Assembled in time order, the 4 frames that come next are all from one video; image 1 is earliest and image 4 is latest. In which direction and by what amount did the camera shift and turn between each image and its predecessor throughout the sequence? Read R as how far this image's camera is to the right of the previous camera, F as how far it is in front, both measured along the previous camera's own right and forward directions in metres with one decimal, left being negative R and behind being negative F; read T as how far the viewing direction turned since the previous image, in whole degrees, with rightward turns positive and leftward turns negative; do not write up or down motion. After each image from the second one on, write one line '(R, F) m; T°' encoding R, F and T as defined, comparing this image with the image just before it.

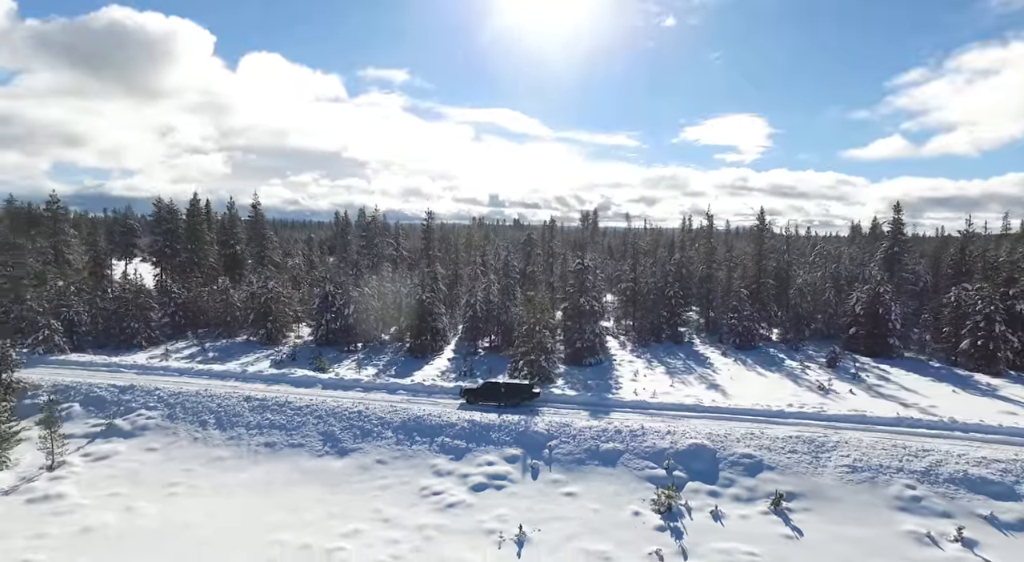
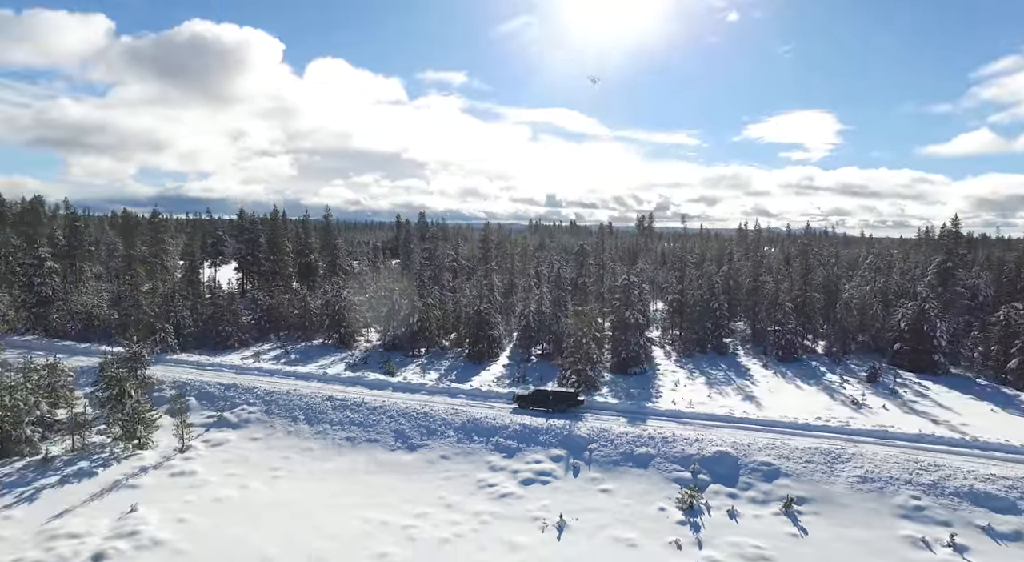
(+0.4, -3.2) m; -6°
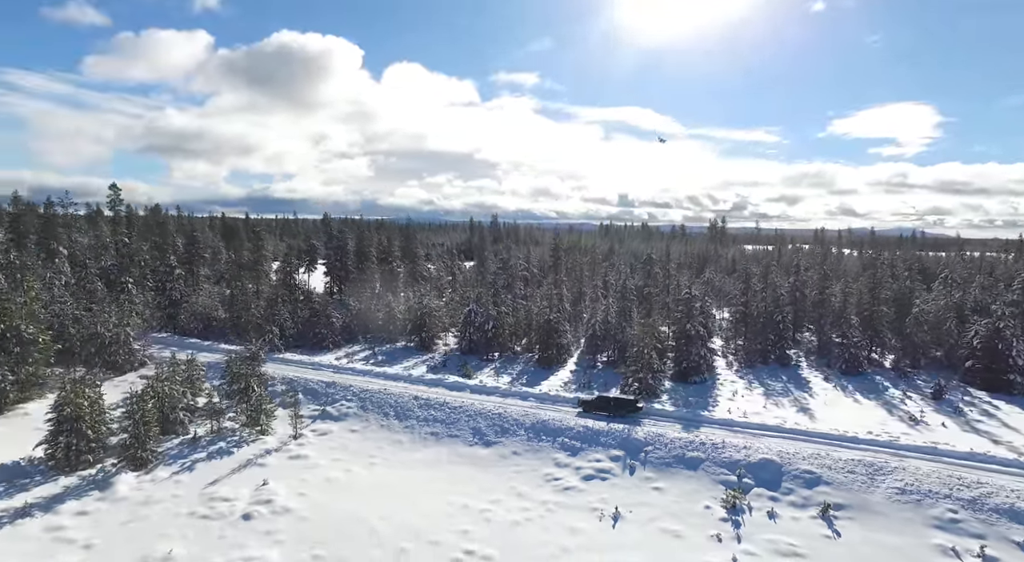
(+0.2, -3.4) m; -7°
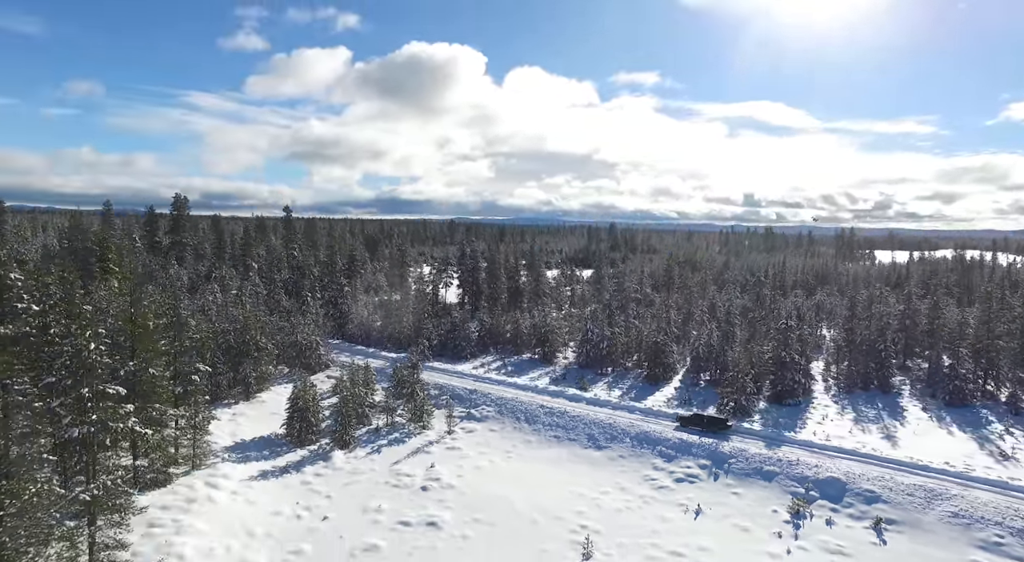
(+0.5, -7.6) m; -12°
